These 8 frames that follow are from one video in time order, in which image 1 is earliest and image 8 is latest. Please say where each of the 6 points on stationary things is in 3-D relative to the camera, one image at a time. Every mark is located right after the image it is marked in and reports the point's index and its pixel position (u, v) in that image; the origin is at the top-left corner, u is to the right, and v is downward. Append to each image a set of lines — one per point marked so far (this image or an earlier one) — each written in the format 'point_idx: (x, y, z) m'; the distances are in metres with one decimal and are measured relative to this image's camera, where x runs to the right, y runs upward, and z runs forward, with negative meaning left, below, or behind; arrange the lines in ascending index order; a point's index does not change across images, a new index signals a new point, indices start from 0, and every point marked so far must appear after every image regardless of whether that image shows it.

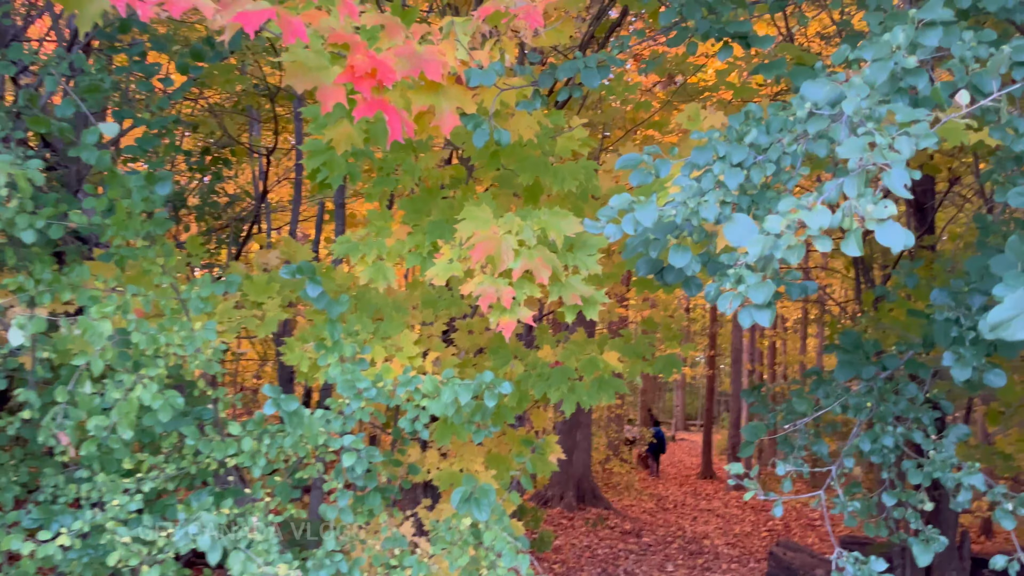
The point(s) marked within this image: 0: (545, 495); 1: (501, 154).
0: (+0.4, -2.9, +11.1) m
1: (0.0, +0.4, +2.2) m
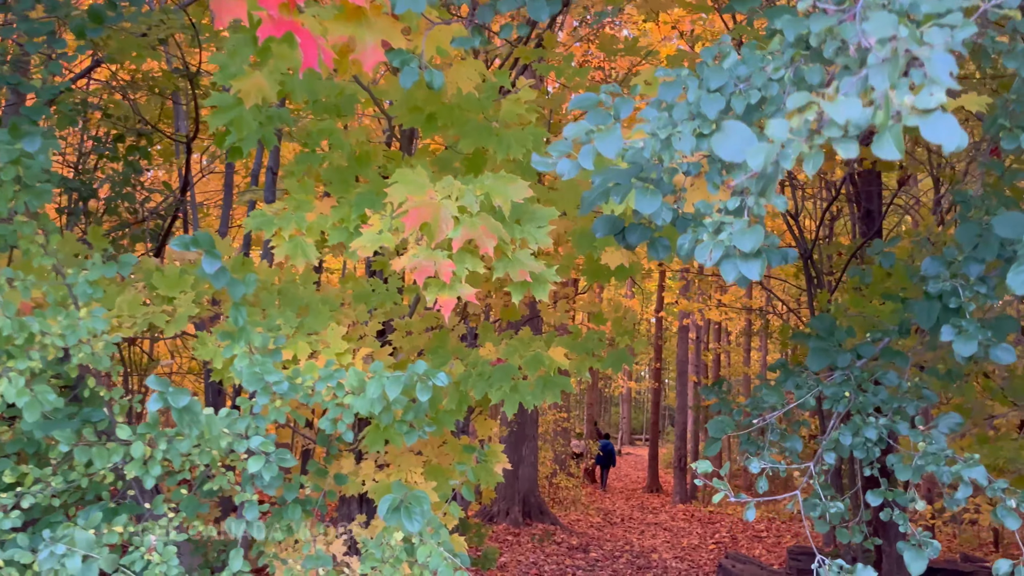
0: (-0.3, -3.0, +10.8) m
1: (-0.2, +0.4, +1.9) m
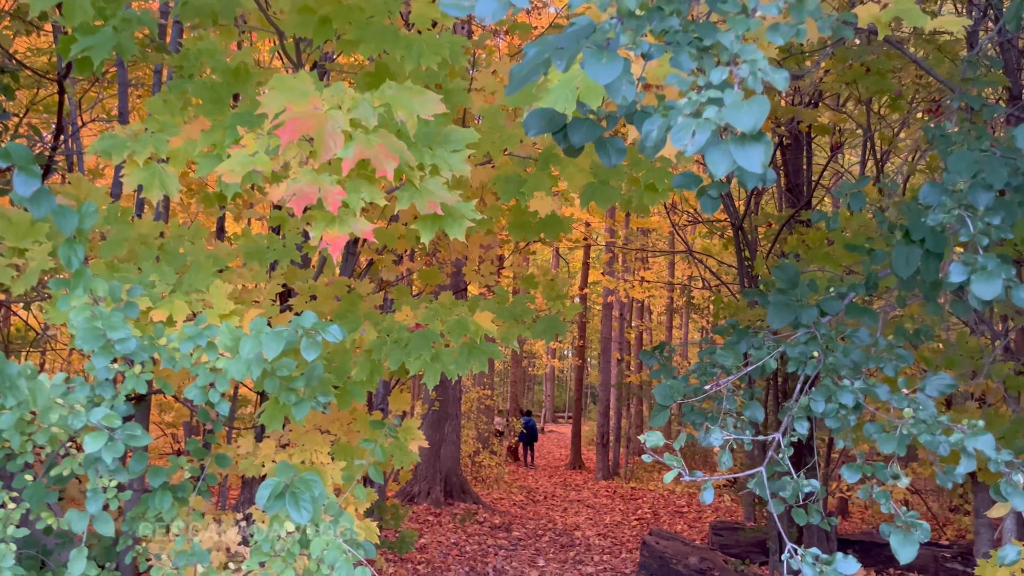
0: (-1.3, -2.6, +10.5) m
1: (-0.4, +0.5, +1.6) m
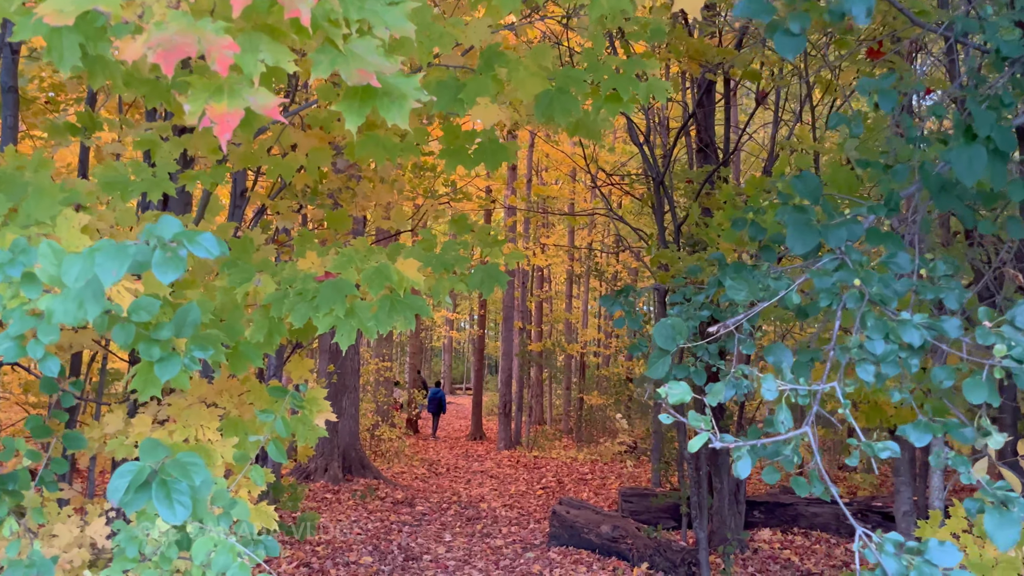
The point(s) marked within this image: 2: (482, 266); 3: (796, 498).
0: (-2.5, -2.2, +9.9) m
1: (-0.4, +0.7, +1.1) m
2: (-0.1, +0.1, +2.5) m
3: (+2.8, -2.1, +7.9) m
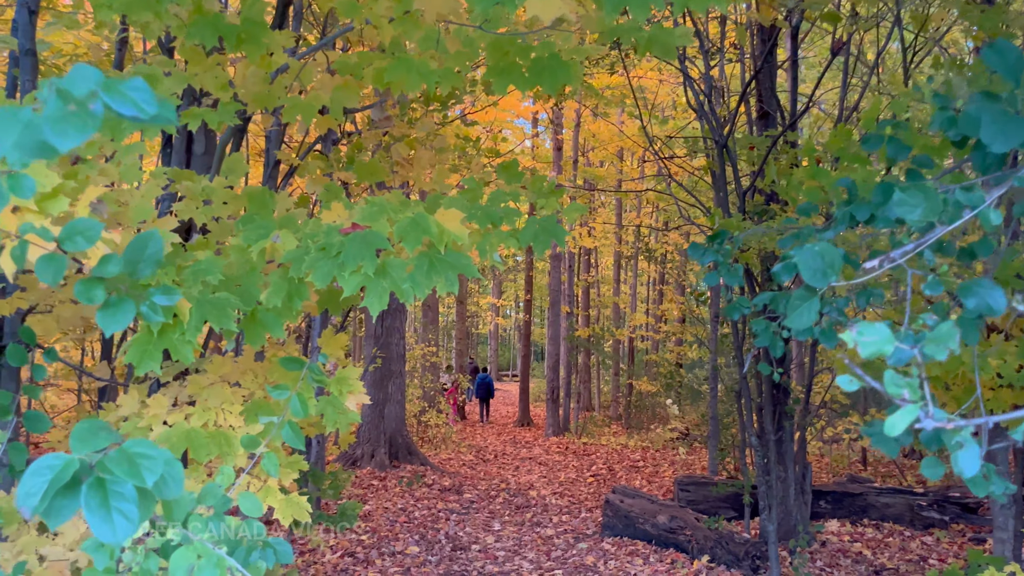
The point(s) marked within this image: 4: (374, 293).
0: (-1.9, -2.0, +9.7) m
1: (-0.3, +0.7, +0.8) m
2: (+0.1, +0.2, +2.2) m
3: (+3.2, -1.8, +7.4) m
4: (-0.3, 0.0, +1.7) m
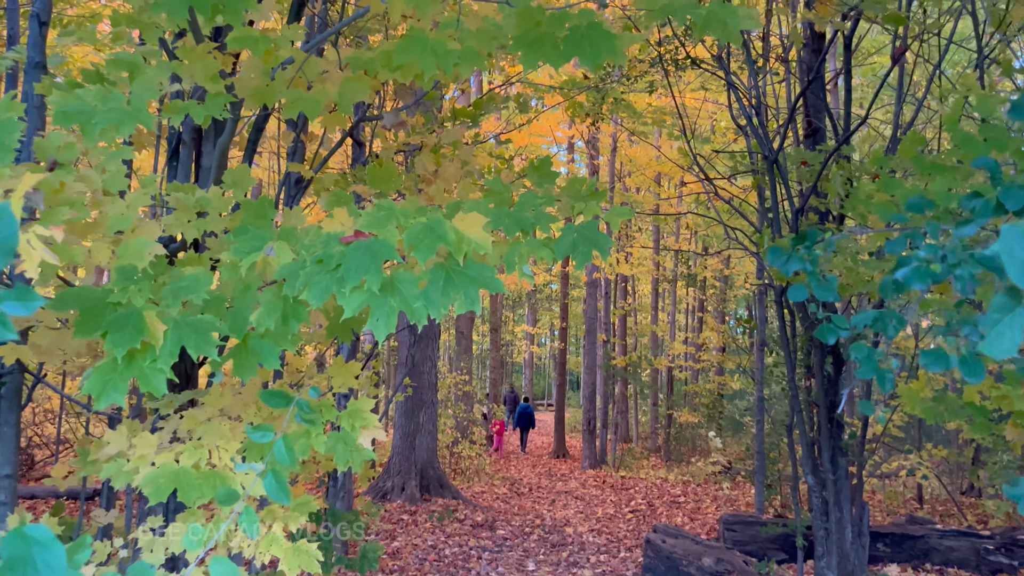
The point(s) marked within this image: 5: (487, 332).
0: (-1.5, -2.3, +9.4) m
1: (-0.3, +0.7, +0.6) m
2: (+0.1, +0.1, +1.9) m
3: (+3.5, -2.1, +6.9) m
4: (-0.2, 0.0, +1.4) m
5: (-0.6, -1.1, +19.9) m
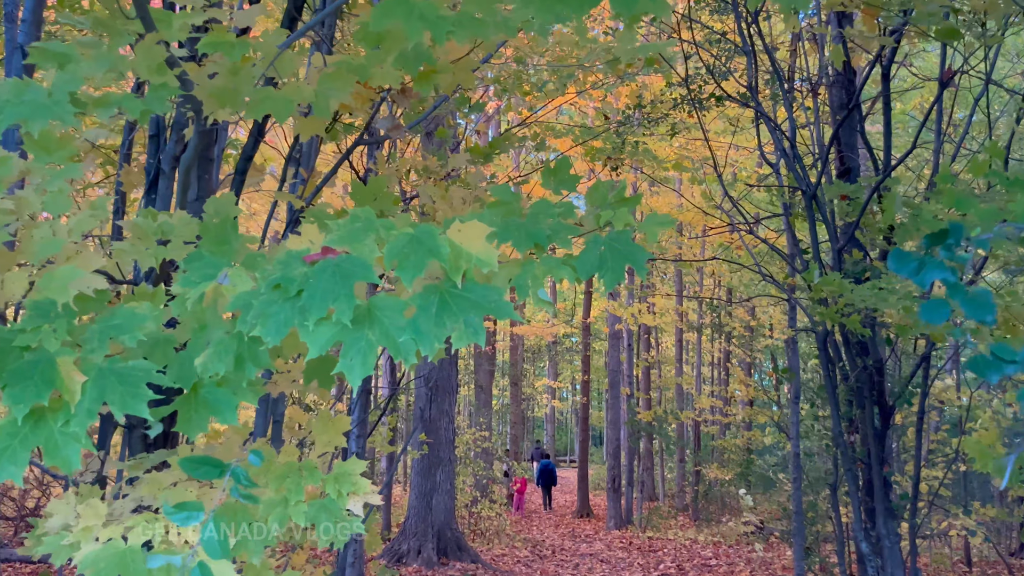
0: (-1.3, -2.9, +9.0) m
1: (-0.3, +0.7, +0.3) m
2: (+0.2, +0.1, +1.6) m
3: (+3.7, -2.4, +6.3) m
4: (-0.2, -0.1, +1.1) m
5: (-0.1, -2.4, +19.4) m
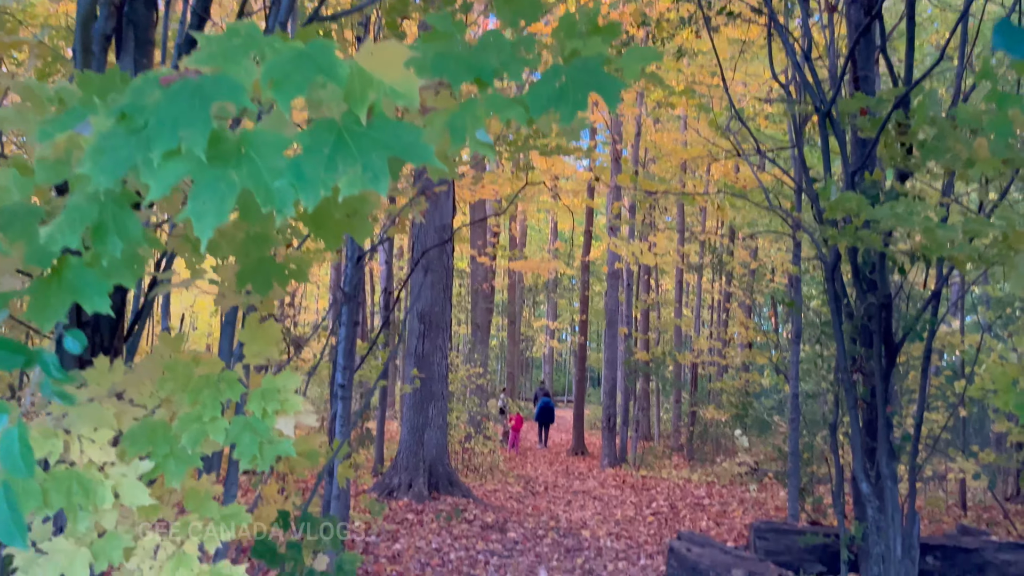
0: (-1.4, -2.2, +8.9) m
1: (-0.4, +0.9, 0.0) m
2: (+0.1, +0.3, +1.3) m
3: (+3.6, -2.0, +6.2) m
4: (-0.3, +0.1, +0.8) m
5: (-0.2, -0.9, +19.3) m
